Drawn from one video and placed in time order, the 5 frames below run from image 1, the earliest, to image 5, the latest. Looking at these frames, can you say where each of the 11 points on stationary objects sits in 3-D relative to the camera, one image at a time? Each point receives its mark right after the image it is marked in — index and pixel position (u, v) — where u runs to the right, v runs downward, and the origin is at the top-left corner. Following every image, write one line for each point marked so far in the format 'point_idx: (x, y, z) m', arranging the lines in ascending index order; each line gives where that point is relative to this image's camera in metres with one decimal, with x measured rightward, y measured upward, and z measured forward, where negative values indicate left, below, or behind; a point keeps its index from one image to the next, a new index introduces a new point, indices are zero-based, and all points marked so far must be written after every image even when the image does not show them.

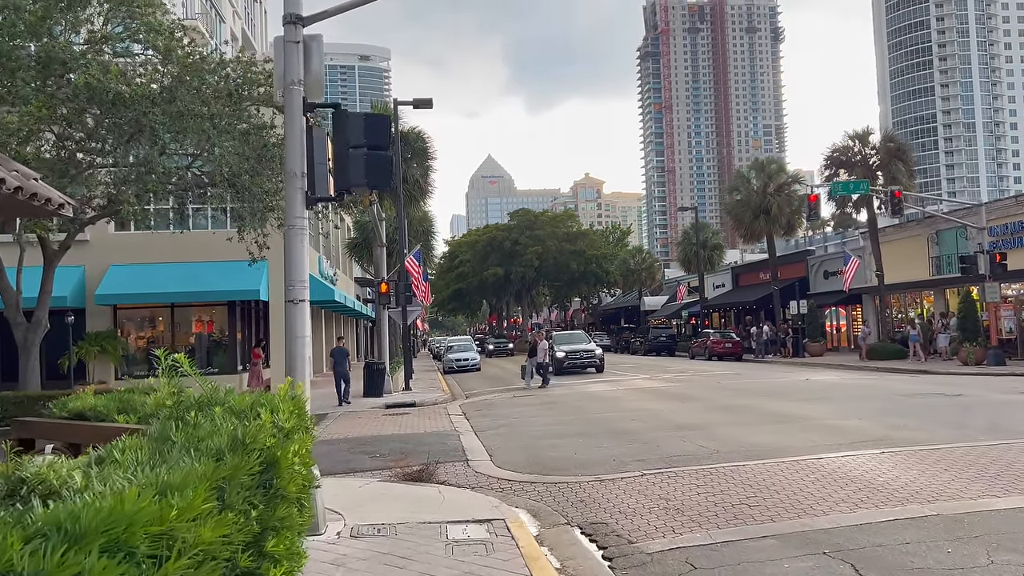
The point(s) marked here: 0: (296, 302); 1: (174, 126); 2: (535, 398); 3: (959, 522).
0: (-2.0, -0.1, +7.3) m
1: (-7.0, +3.3, +16.5) m
2: (+0.6, -2.6, +19.2) m
3: (+3.5, -1.8, +6.2) m
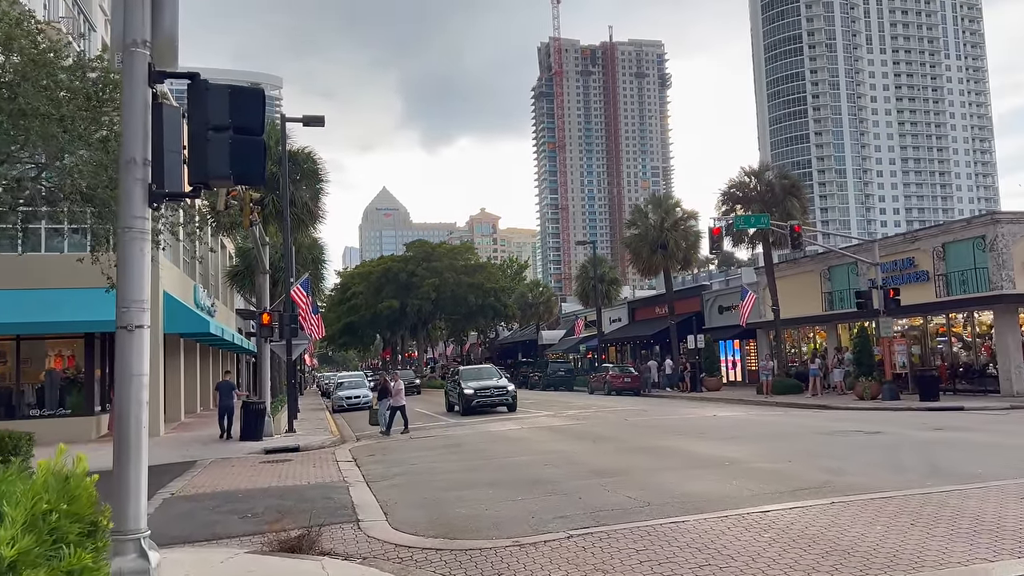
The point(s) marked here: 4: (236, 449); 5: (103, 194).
0: (-2.6, -0.3, +5.5) m
1: (-8.8, +2.8, +14.2) m
2: (-1.7, -3.3, +17.5) m
3: (+2.9, -2.0, +5.1) m
4: (-6.5, -3.8, +18.9) m
5: (-8.0, +1.8, +15.6) m
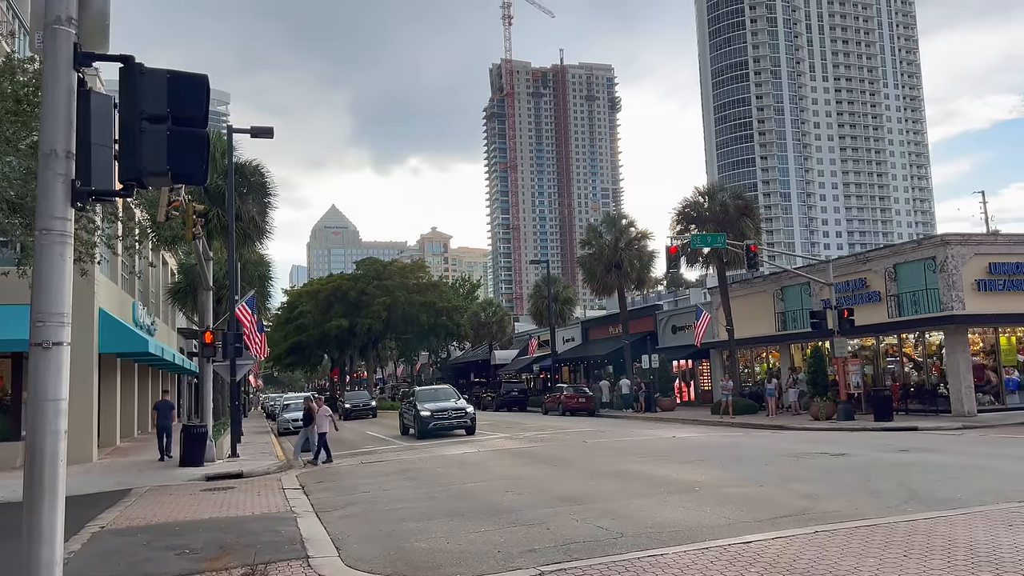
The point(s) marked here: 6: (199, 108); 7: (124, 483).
0: (-2.8, -0.3, +4.8) m
1: (-9.5, +2.6, +13.1) m
2: (-2.6, -3.7, +16.7) m
3: (+2.8, -2.1, +4.7) m
4: (-7.5, -4.2, +17.8) m
5: (-8.8, +1.5, +14.6) m
6: (-2.0, +1.1, +5.0) m
7: (-8.1, -4.1, +16.7) m
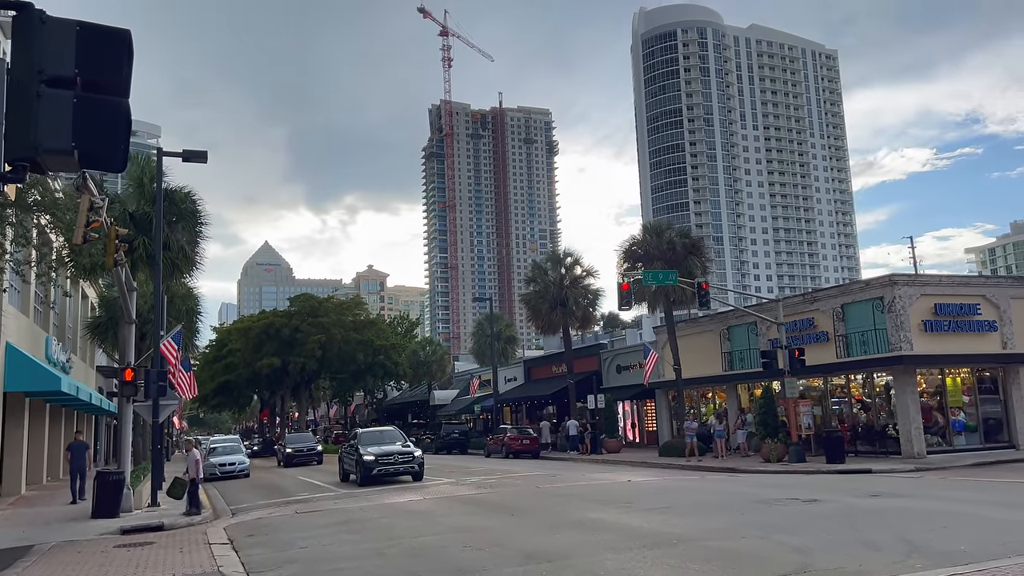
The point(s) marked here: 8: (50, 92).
0: (-2.7, -0.4, +3.5) m
1: (-10.0, +2.2, +11.5) m
2: (-3.6, -4.3, +15.3) m
3: (+2.8, -2.2, +3.8) m
4: (-8.5, -4.8, +16.0) m
5: (-9.5, +1.1, +12.9) m
6: (-1.9, +1.1, +3.9) m
7: (-9.0, -4.7, +14.8) m
8: (-2.2, +0.9, +3.8) m
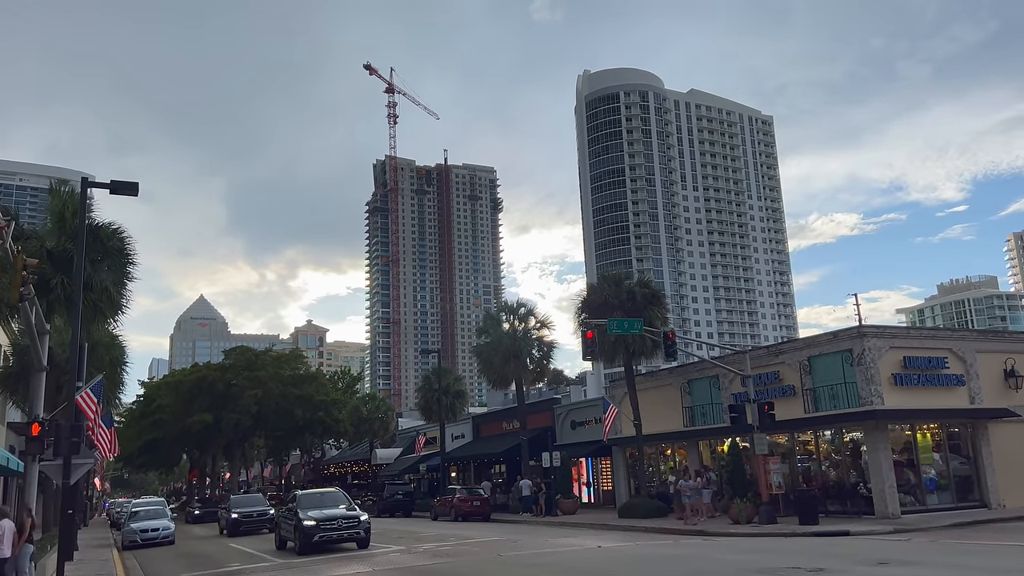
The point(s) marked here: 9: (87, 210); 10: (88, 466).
0: (-2.4, -0.3, +1.8) m
1: (-10.3, +1.9, +9.4) m
2: (-4.1, -5.0, +13.2) m
3: (+3.0, -2.1, +2.4) m
4: (-9.1, -5.5, +13.4) m
5: (-9.8, +0.6, +10.8) m
6: (-1.7, +1.1, +2.4) m
7: (-9.6, -5.2, +12.3) m
8: (-1.9, +1.0, +2.2) m
9: (-10.5, +2.0, +19.7) m
10: (-9.8, -4.1, +18.3) m
